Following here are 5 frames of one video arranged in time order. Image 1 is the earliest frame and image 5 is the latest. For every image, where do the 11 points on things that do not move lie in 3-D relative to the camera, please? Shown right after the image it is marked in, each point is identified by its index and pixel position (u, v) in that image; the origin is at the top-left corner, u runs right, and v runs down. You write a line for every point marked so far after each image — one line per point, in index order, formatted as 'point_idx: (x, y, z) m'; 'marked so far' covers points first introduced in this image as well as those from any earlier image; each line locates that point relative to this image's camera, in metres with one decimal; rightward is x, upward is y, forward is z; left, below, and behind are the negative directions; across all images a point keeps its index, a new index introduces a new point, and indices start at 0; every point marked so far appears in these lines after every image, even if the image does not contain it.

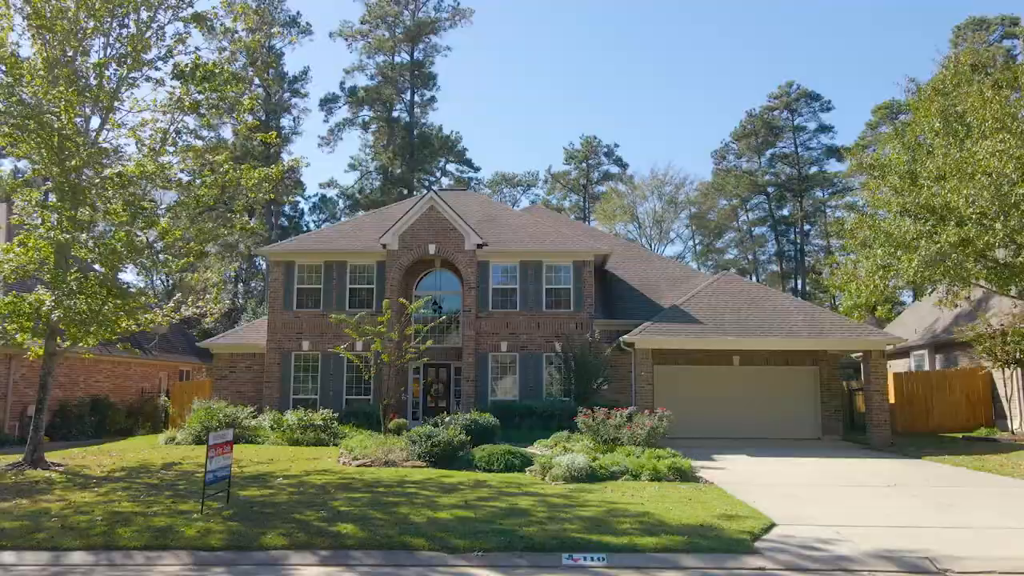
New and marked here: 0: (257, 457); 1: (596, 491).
0: (-6.3, -4.2, +16.4) m
1: (+1.5, -3.6, +11.7) m
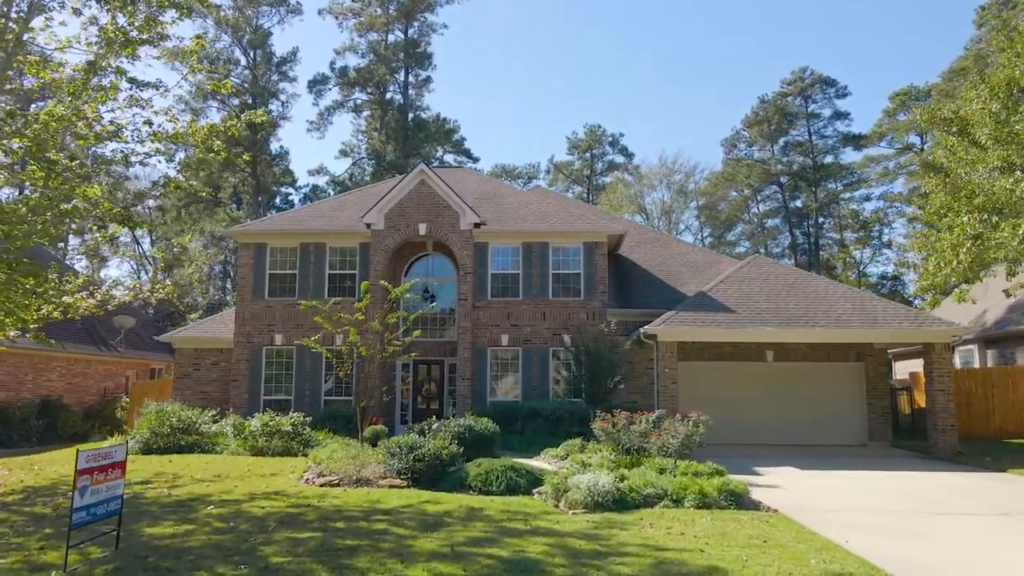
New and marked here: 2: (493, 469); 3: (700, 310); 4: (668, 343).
0: (-6.2, -3.7, +13.4) m
1: (+1.5, -3.1, +8.7) m
2: (-0.3, -3.1, +11.4) m
3: (+5.4, -0.6, +19.2) m
4: (+4.3, -1.5, +18.7) m
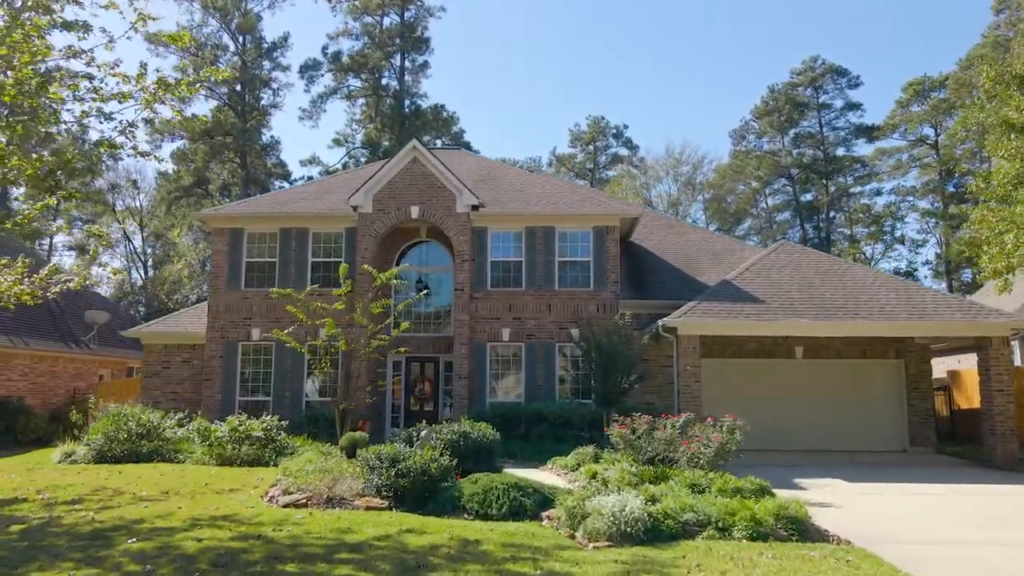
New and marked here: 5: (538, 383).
0: (-6.2, -3.4, +11.3) m
1: (+1.6, -2.8, +6.6) m
2: (-0.3, -2.8, +9.3) m
3: (+5.5, -0.3, +17.1) m
4: (+4.4, -1.2, +16.6) m
5: (+0.7, -2.7, +19.1) m
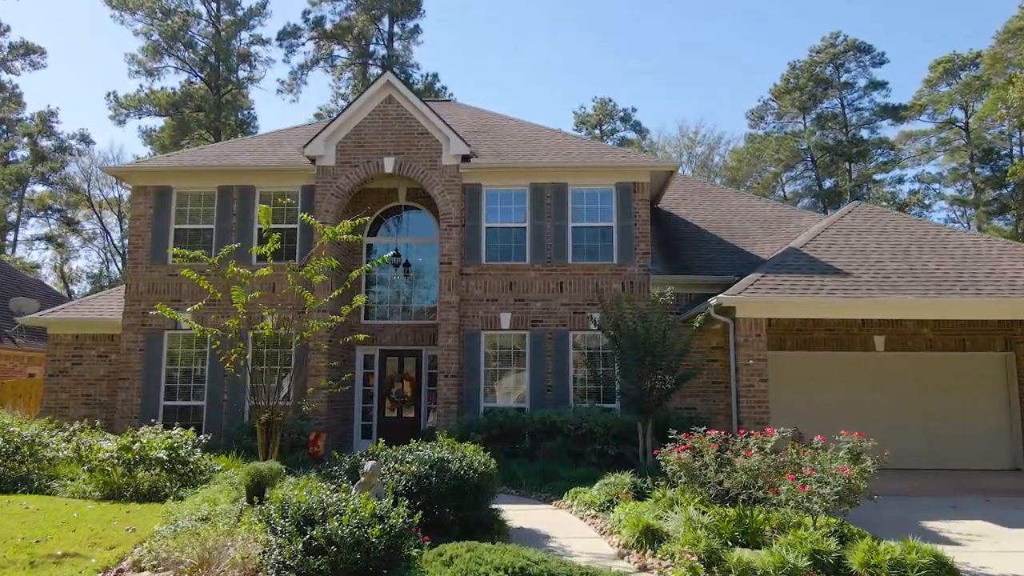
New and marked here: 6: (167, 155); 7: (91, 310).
0: (-6.2, -2.8, +7.1) m
1: (+1.6, -2.2, +2.4) m
2: (-0.2, -2.2, +5.0) m
3: (+5.5, +0.3, +12.8) m
4: (+4.4, -0.6, +12.3) m
5: (+0.8, -2.1, +14.8) m
6: (-8.4, +3.2, +16.2) m
7: (-10.3, -0.5, +16.4) m
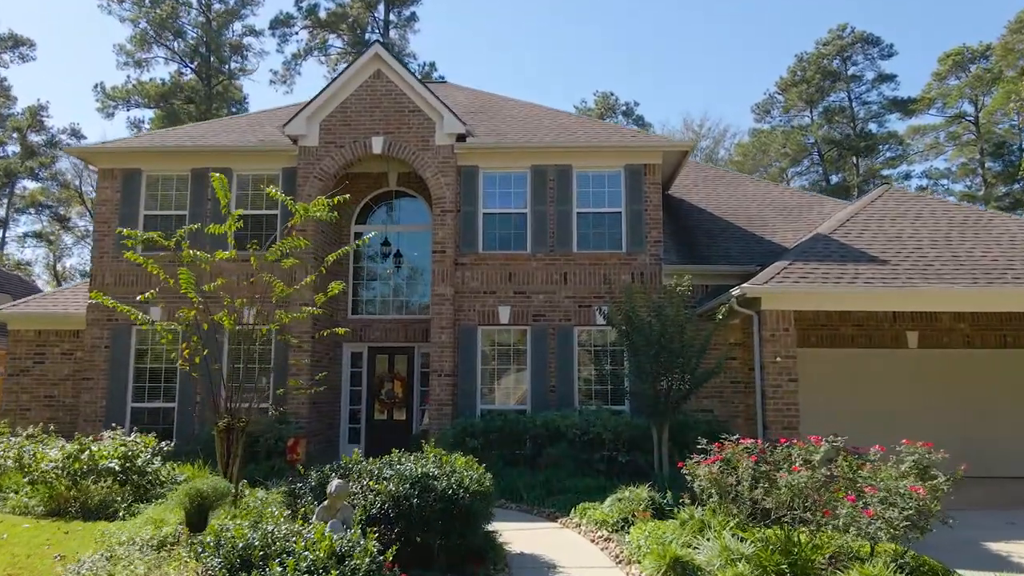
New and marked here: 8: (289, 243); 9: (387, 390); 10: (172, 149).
0: (-6.2, -2.6, +5.8) m
1: (+1.6, -2.0, +1.1) m
2: (-0.3, -2.0, +3.8) m
3: (+5.5, +0.5, +11.6) m
4: (+4.4, -0.4, +11.0) m
5: (+0.8, -1.9, +13.6) m
6: (-8.4, +3.4, +15.0) m
7: (-10.3, -0.4, +15.1) m
8: (-3.3, +0.7, +10.0) m
9: (-2.7, -2.2, +14.8) m
10: (-7.3, +3.0, +14.3) m
